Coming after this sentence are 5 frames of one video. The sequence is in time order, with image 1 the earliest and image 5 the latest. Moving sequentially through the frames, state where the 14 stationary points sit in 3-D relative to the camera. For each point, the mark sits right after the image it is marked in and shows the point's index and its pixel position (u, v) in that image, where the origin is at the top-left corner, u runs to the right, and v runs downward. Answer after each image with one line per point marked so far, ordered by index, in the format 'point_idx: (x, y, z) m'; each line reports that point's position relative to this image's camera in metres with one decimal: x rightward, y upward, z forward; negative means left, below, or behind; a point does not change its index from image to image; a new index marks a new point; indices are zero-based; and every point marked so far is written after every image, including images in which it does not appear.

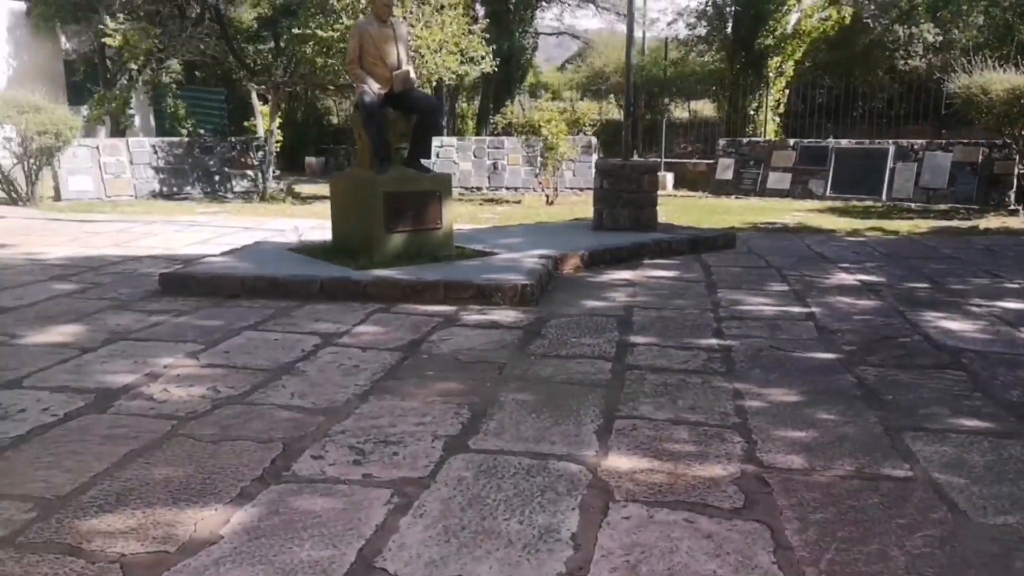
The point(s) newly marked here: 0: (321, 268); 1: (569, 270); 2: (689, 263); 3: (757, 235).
0: (-1.3, +0.1, +5.7) m
1: (+0.4, +0.1, +6.4) m
2: (+1.4, +0.2, +6.5) m
3: (+2.4, +0.6, +8.1) m
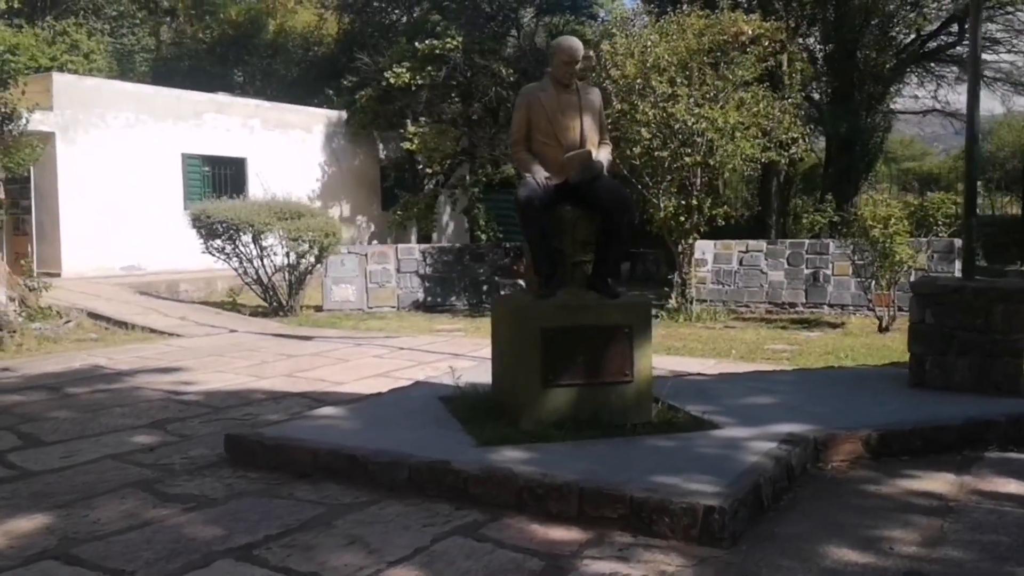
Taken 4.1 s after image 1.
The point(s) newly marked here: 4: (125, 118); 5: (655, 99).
0: (-0.4, -0.7, +4.0) m
1: (+1.5, -0.8, +3.8) m
2: (+2.4, -0.7, +3.5) m
3: (+4.0, -0.6, +4.6) m
4: (-4.9, +2.1, +10.9) m
5: (+1.3, +1.8, +8.4) m
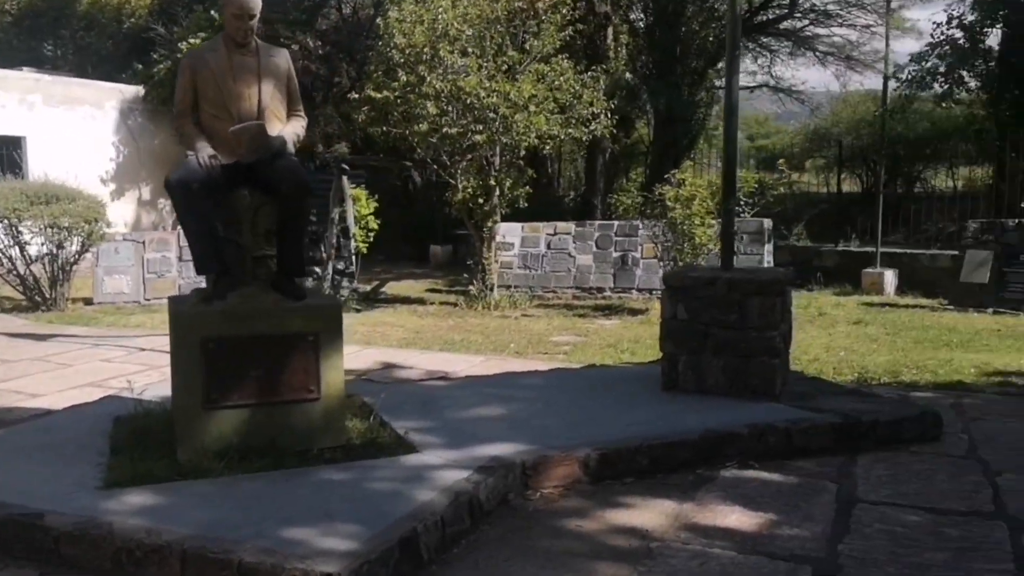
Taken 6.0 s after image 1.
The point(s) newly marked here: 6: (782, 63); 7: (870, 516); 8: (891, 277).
0: (-1.7, -0.7, +3.2) m
1: (+0.1, -0.8, +3.3) m
2: (+1.1, -0.7, +3.1) m
3: (+2.5, -0.5, +4.4) m
4: (-7.1, +2.2, +9.4) m
5: (-0.6, +1.9, +7.7) m
6: (+4.2, +3.4, +13.4) m
7: (+1.1, -0.7, +2.8) m
8: (+3.9, +0.1, +8.9) m
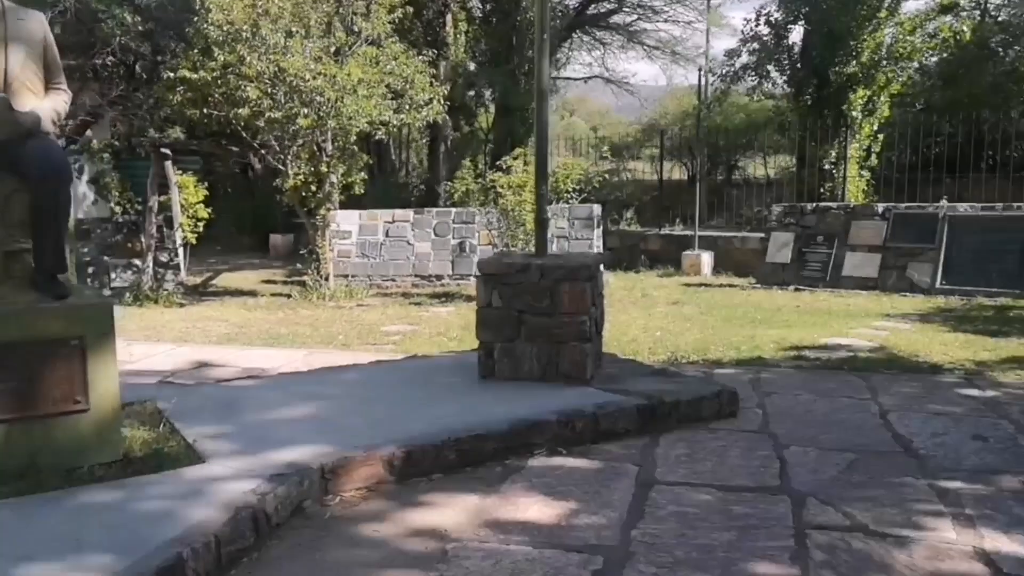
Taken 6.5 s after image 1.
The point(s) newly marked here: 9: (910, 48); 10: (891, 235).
0: (-2.4, -0.7, +2.7) m
1: (-0.6, -0.8, +3.1) m
2: (+0.4, -0.7, +3.1) m
3: (+1.6, -0.4, +4.6) m
4: (-8.8, +2.1, +7.9) m
5: (-2.1, +2.0, +7.3) m
6: (+1.7, +3.7, +13.6) m
7: (+0.5, -0.7, +2.8) m
8: (+2.2, +0.3, +9.2) m
9: (+4.7, +2.8, +10.3) m
10: (+3.4, +0.5, +7.8) m
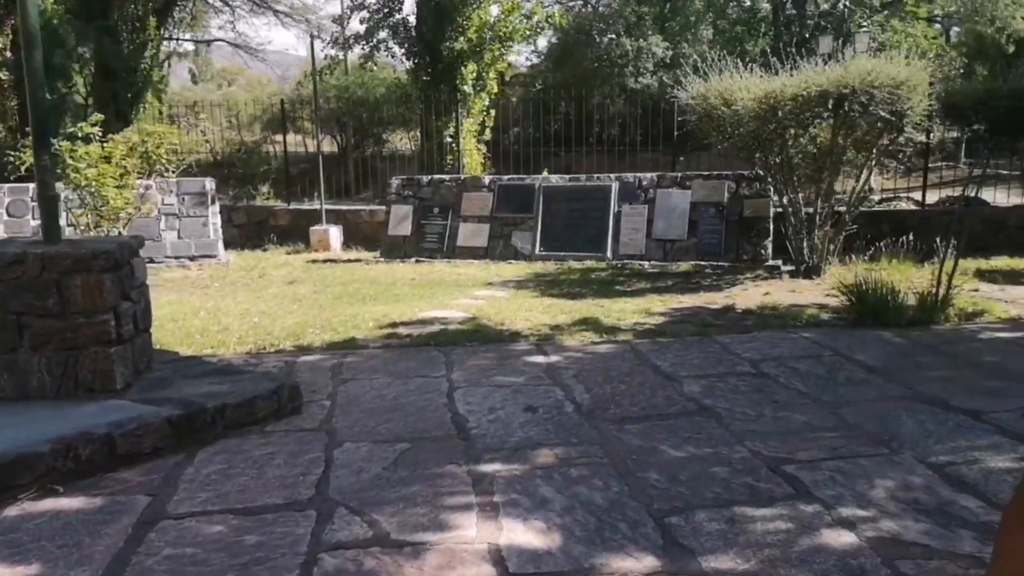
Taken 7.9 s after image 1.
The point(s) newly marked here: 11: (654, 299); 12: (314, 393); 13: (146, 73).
0: (-3.6, -0.9, +1.2) m
1: (-2.0, -0.8, +2.2) m
2: (-1.1, -0.6, +2.5) m
3: (-0.6, -0.3, +4.4) m
4: (-11.6, +1.6, +3.6) m
5: (-5.1, +1.9, +5.4) m
6: (-4.0, +4.0, +12.7) m
7: (-0.9, -0.7, +2.3) m
8: (-1.7, +0.6, +8.9) m
9: (+0.1, +3.3, +10.7) m
10: (-0.1, +0.8, +8.0) m
11: (+0.9, -0.1, +5.0) m
12: (-0.8, -0.4, +3.5) m
13: (-4.5, +2.8, +10.7) m
